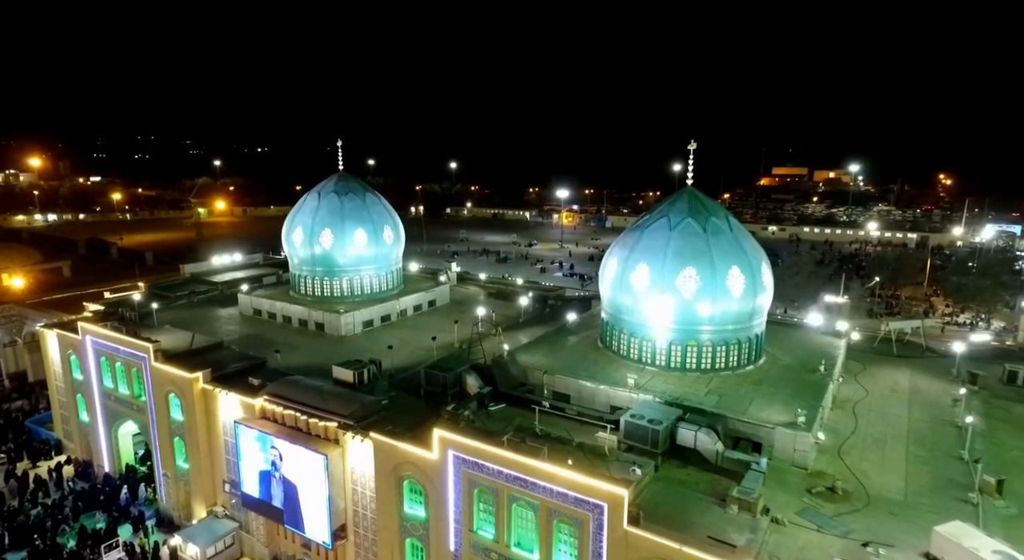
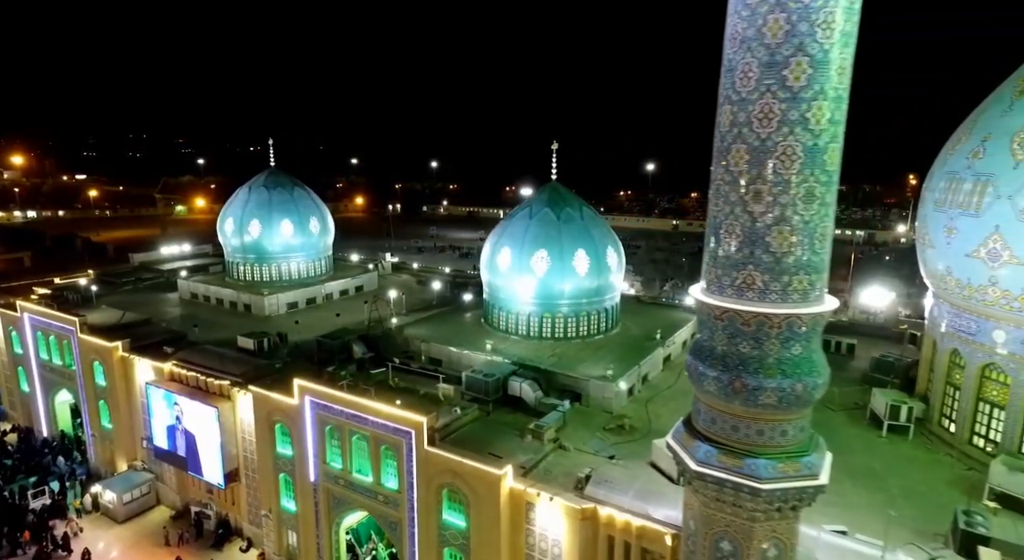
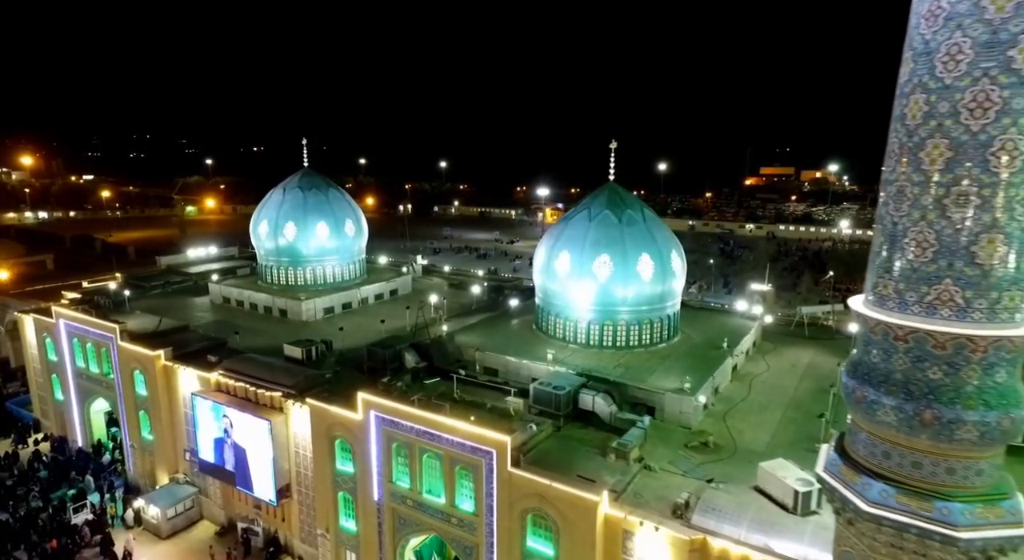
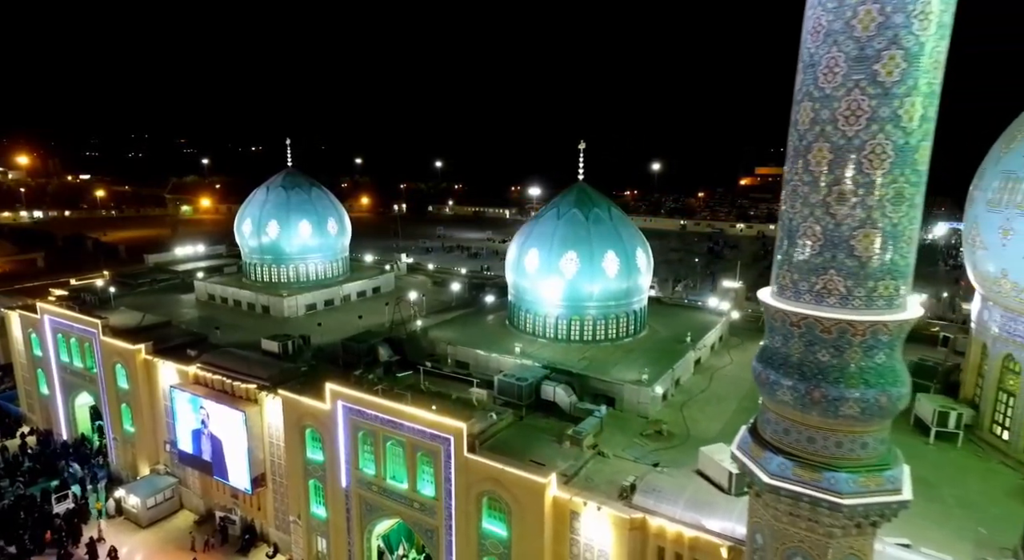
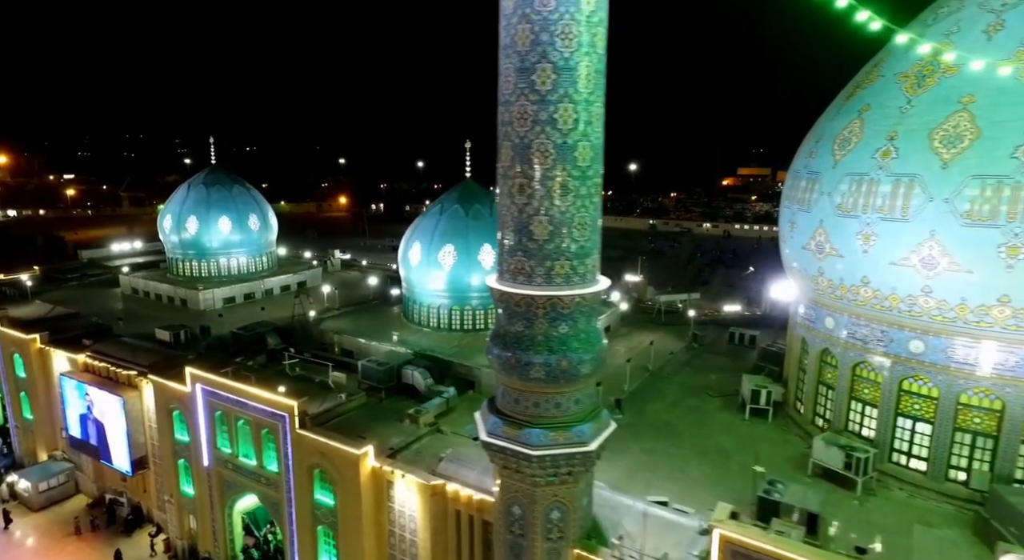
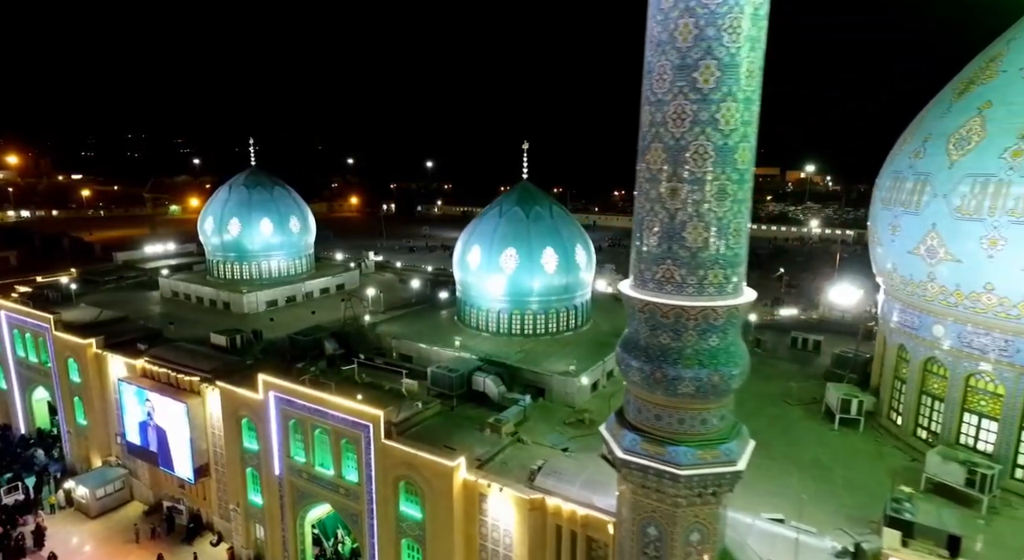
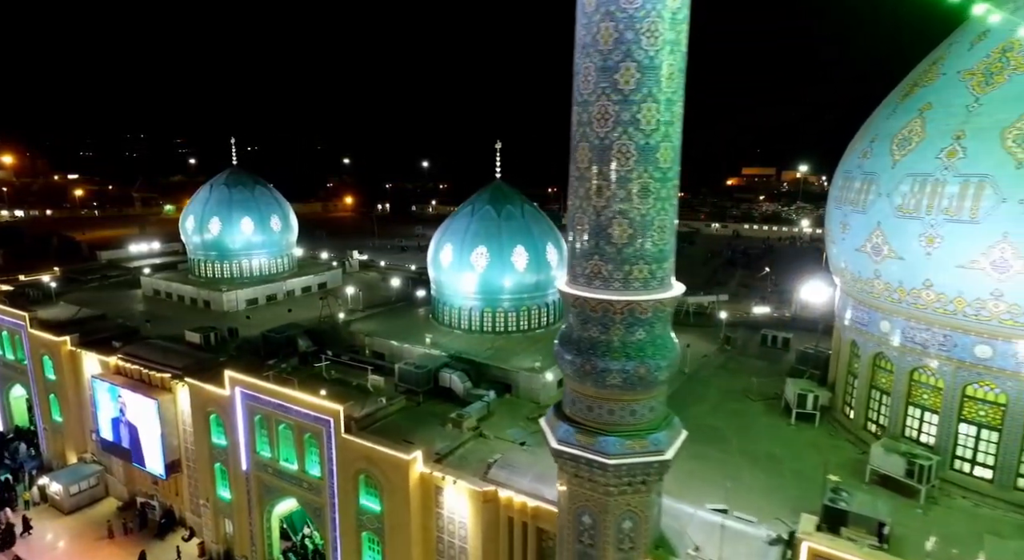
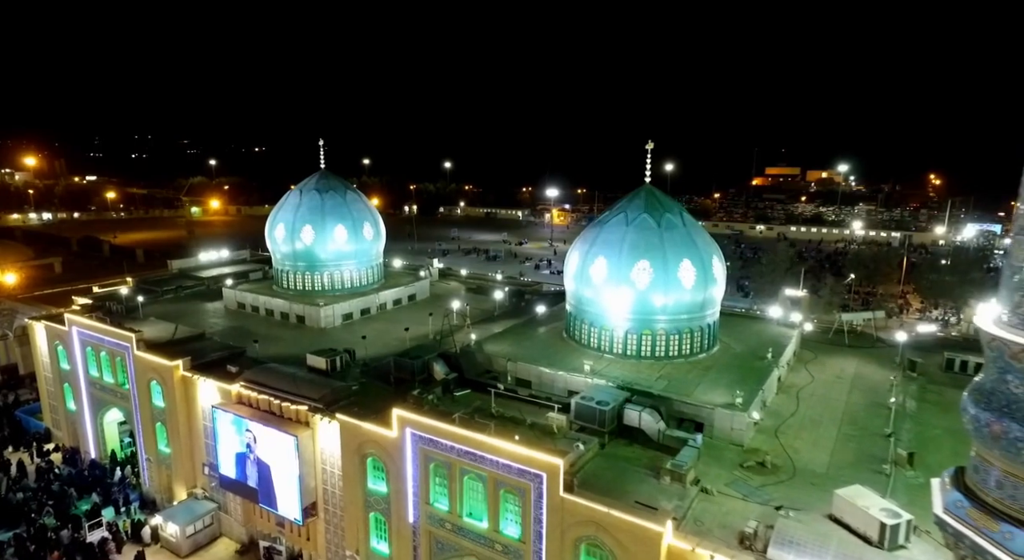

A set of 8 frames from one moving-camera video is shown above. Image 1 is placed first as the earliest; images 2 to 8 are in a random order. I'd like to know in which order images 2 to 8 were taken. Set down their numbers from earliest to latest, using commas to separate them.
8, 3, 4, 2, 6, 7, 5
